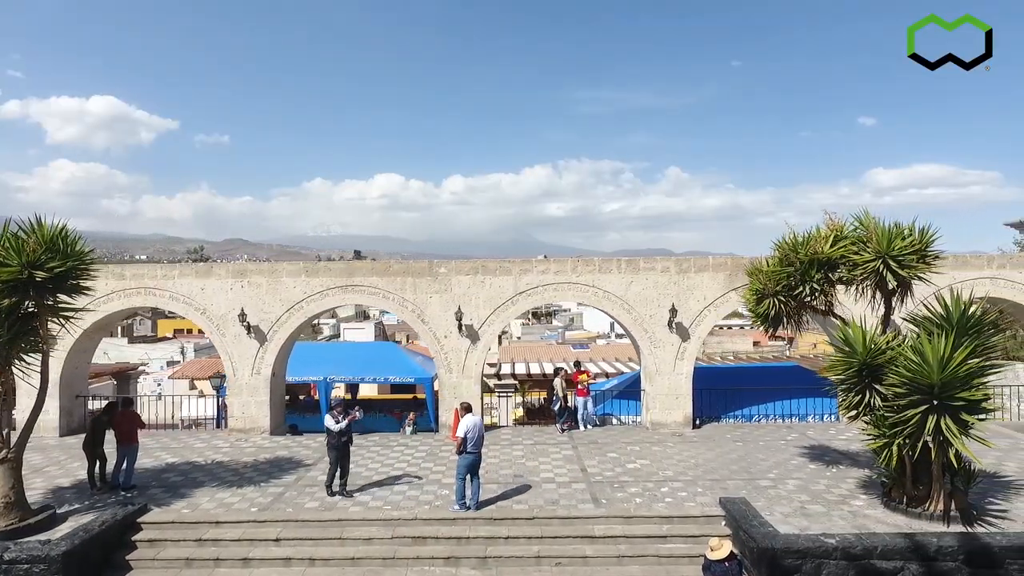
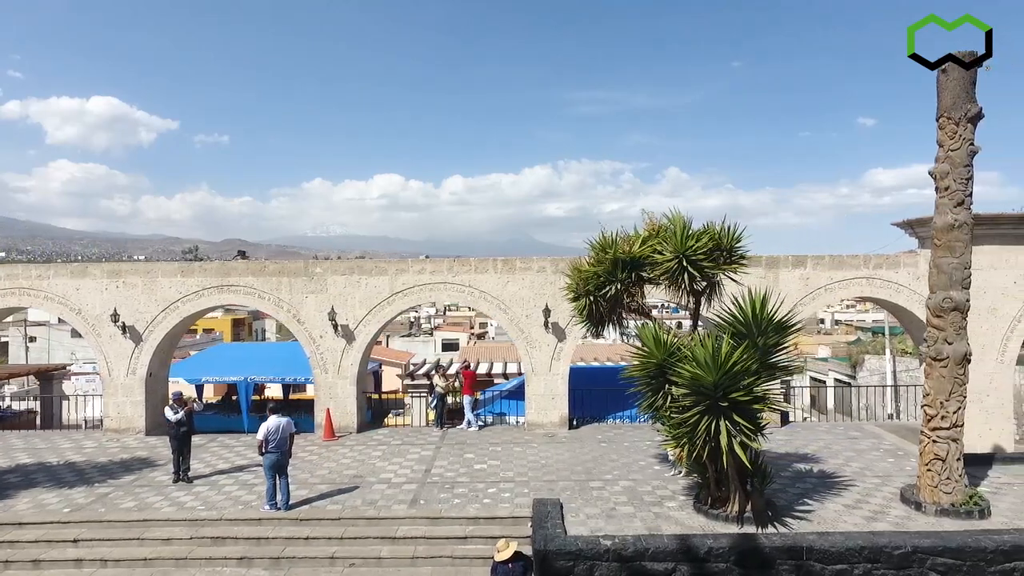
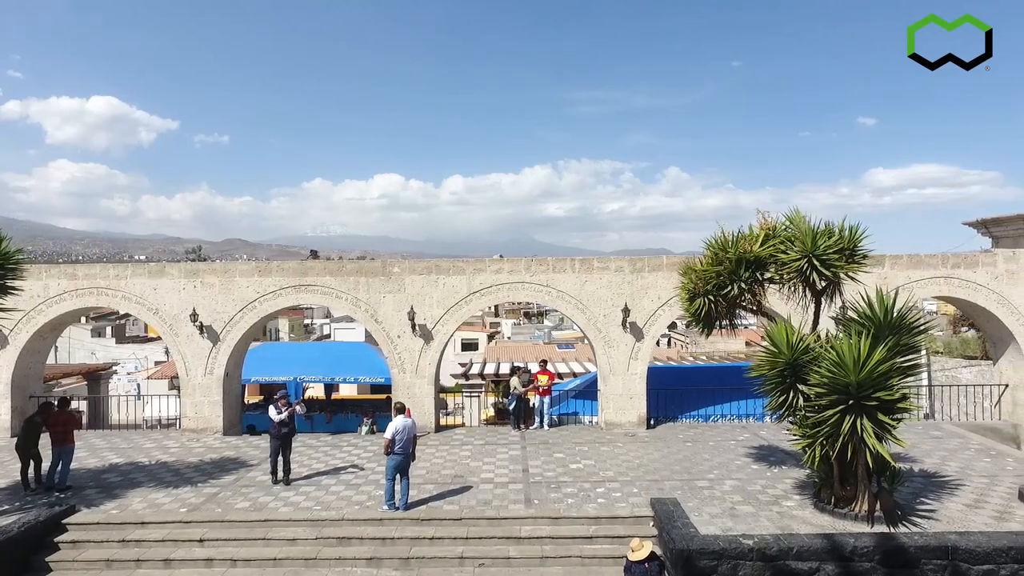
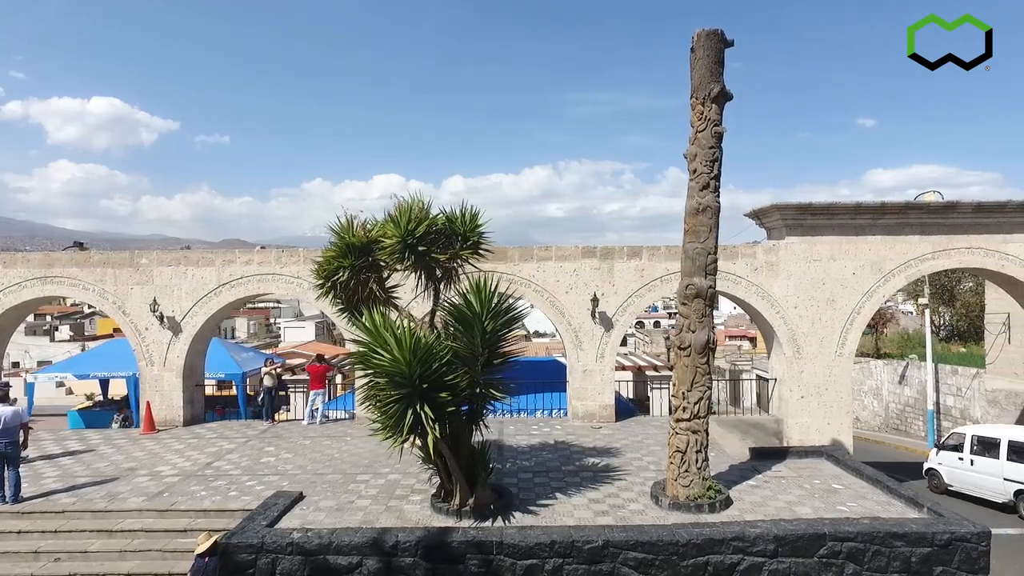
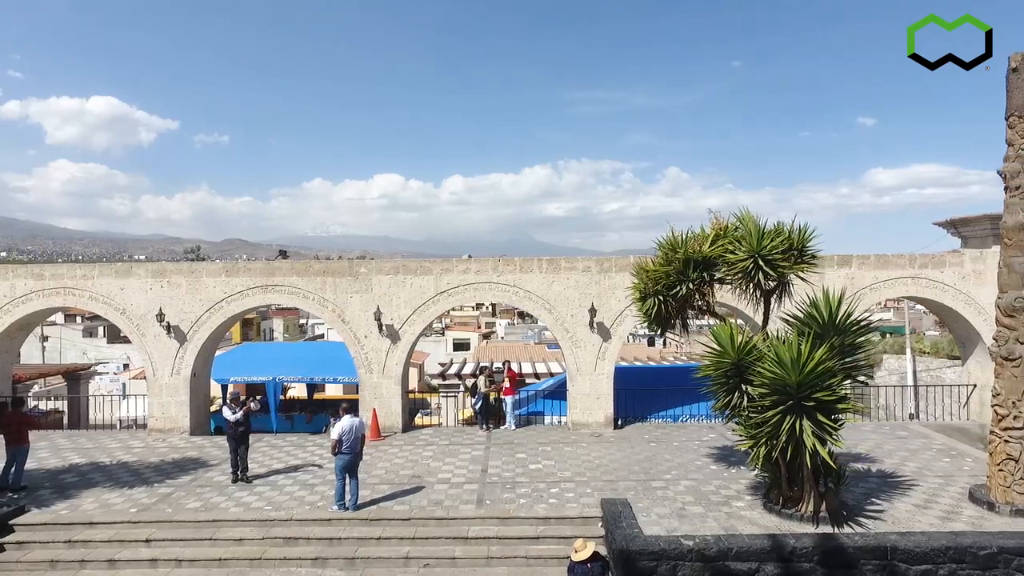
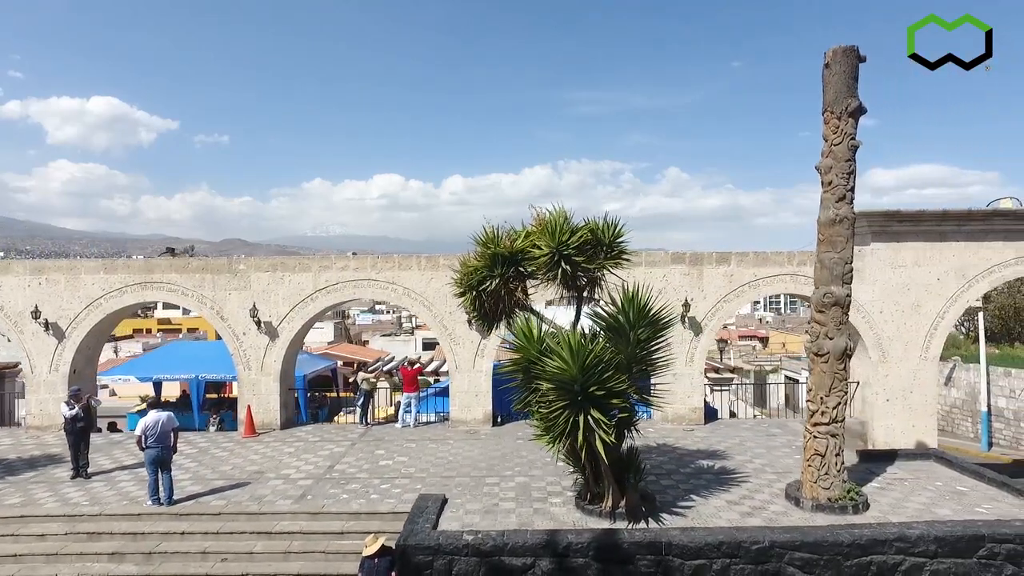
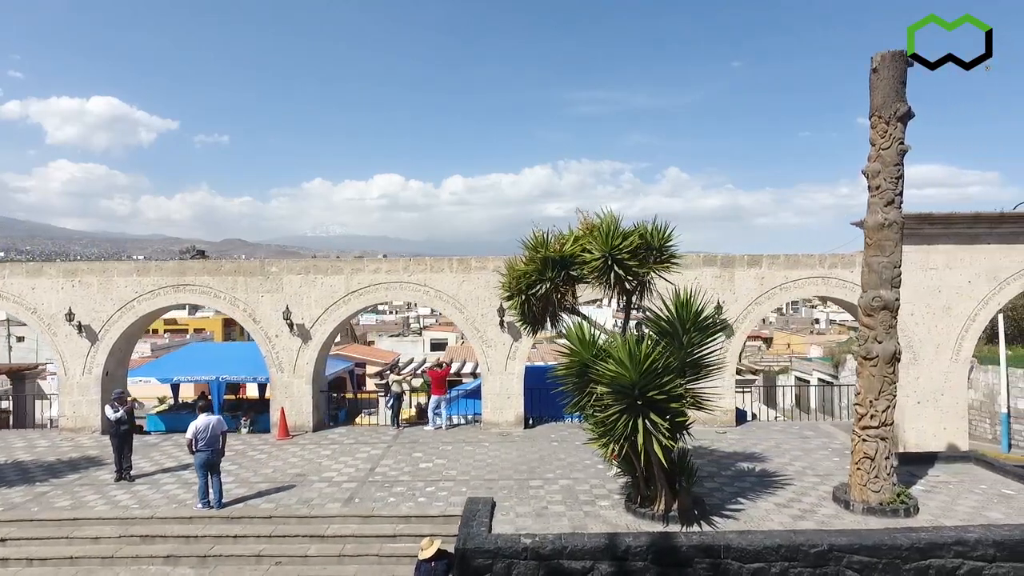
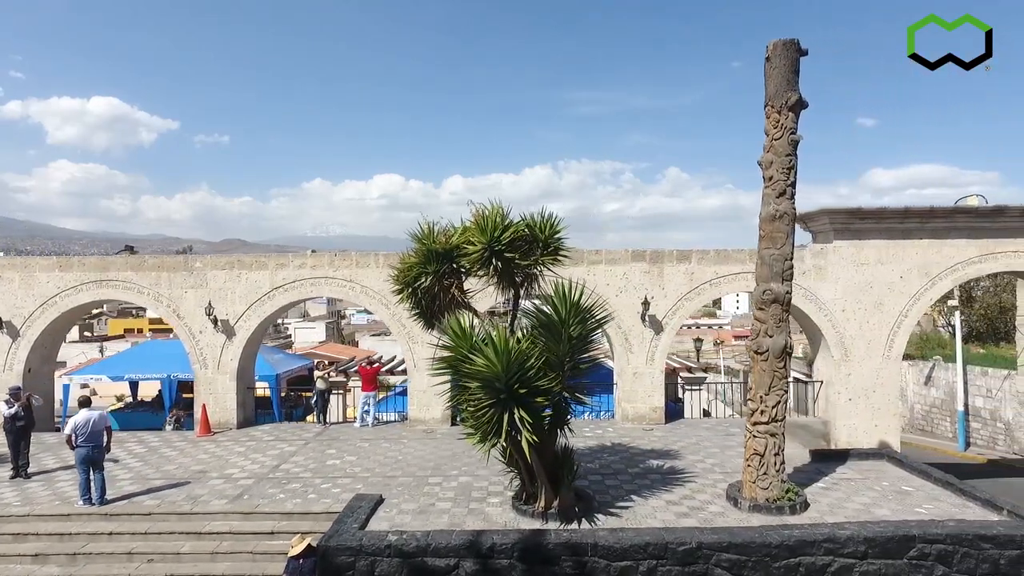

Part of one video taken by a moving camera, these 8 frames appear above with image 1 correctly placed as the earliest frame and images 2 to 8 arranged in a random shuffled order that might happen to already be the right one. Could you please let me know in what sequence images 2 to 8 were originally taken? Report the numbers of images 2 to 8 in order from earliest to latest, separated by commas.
3, 5, 2, 7, 6, 8, 4
